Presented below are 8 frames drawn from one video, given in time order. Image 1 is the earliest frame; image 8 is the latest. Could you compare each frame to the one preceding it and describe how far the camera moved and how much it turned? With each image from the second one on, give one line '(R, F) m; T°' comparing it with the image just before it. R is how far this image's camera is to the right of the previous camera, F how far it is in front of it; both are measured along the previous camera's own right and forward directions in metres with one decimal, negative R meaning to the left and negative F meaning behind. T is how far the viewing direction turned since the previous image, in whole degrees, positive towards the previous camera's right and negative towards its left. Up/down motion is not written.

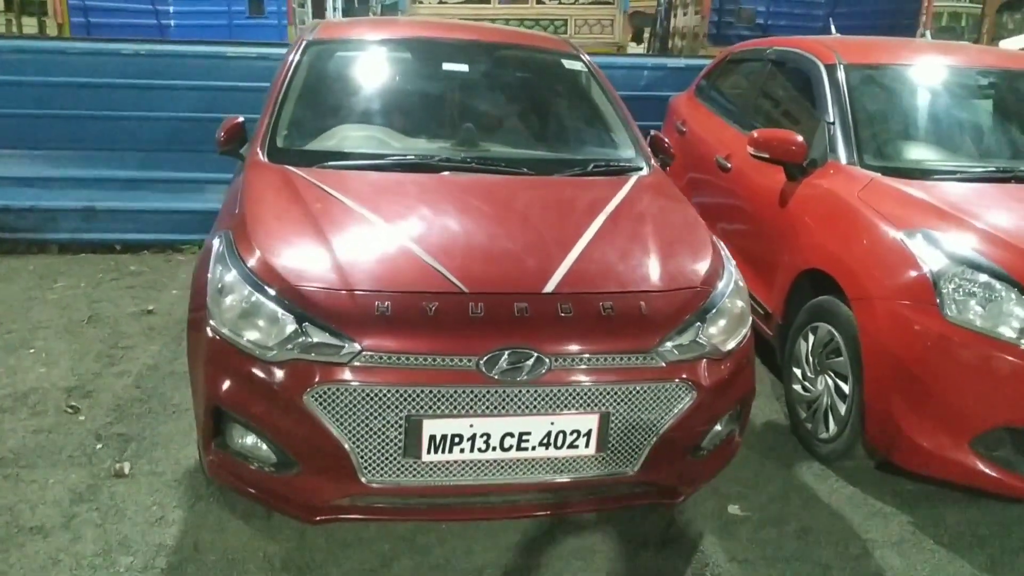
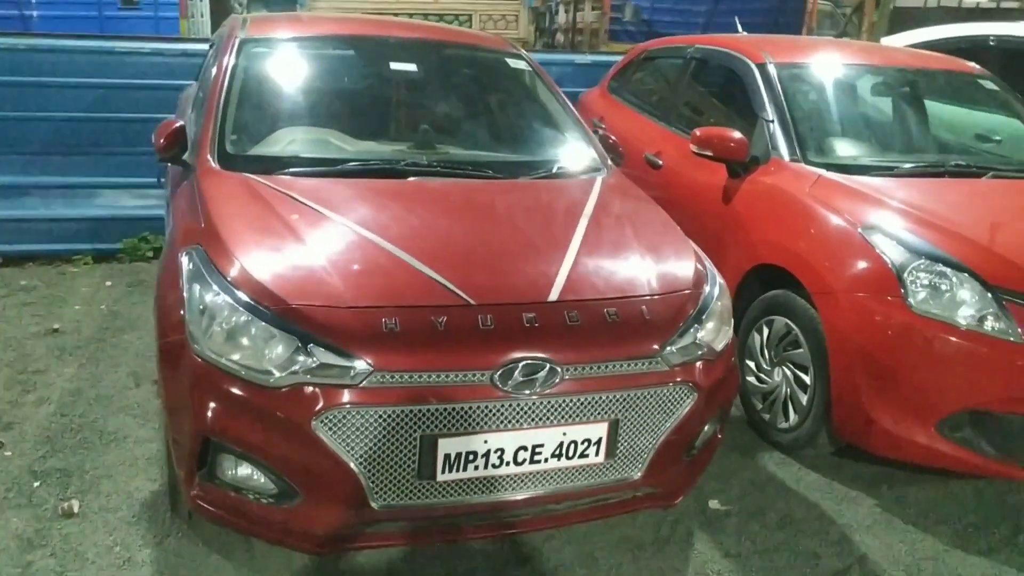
(-0.4, +0.1) m; +9°
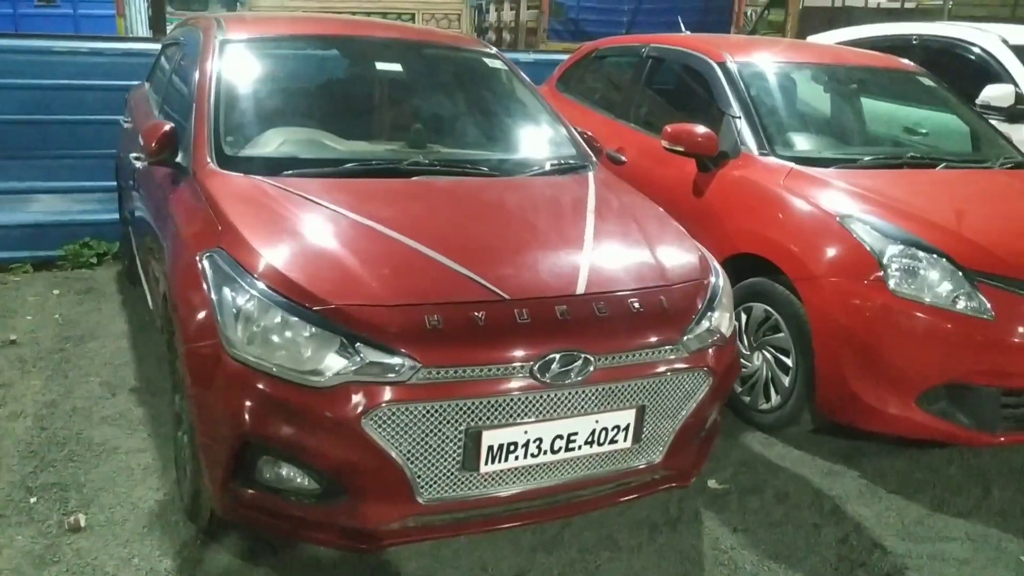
(-0.3, 0.0) m; +6°
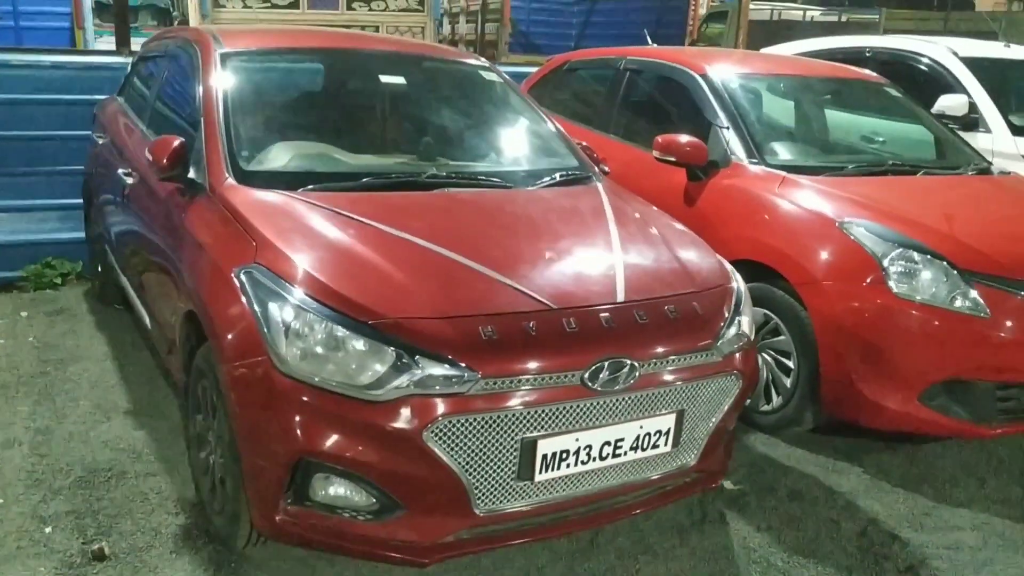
(-0.3, 0.0) m; +5°
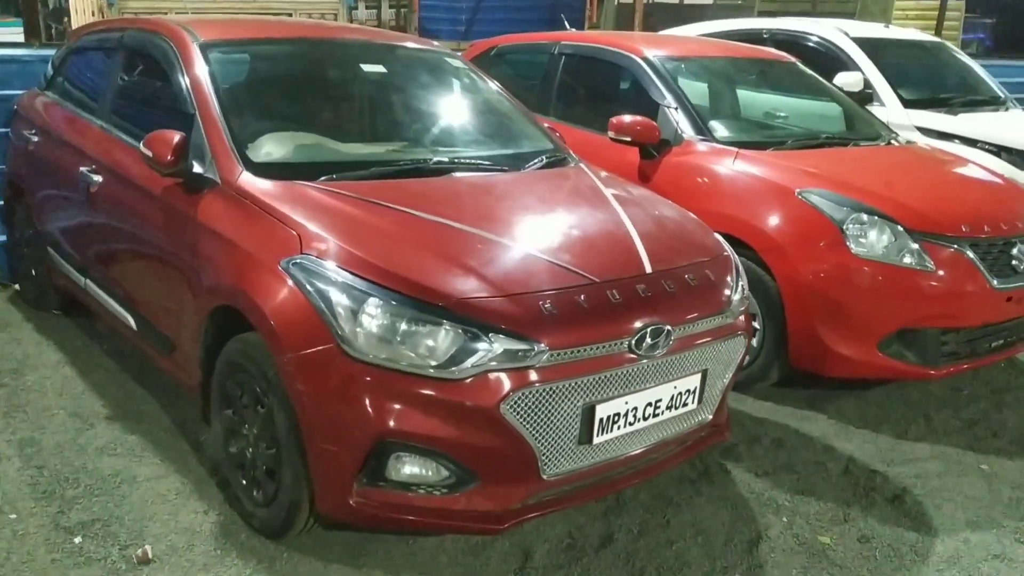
(-0.5, -0.1) m; +9°
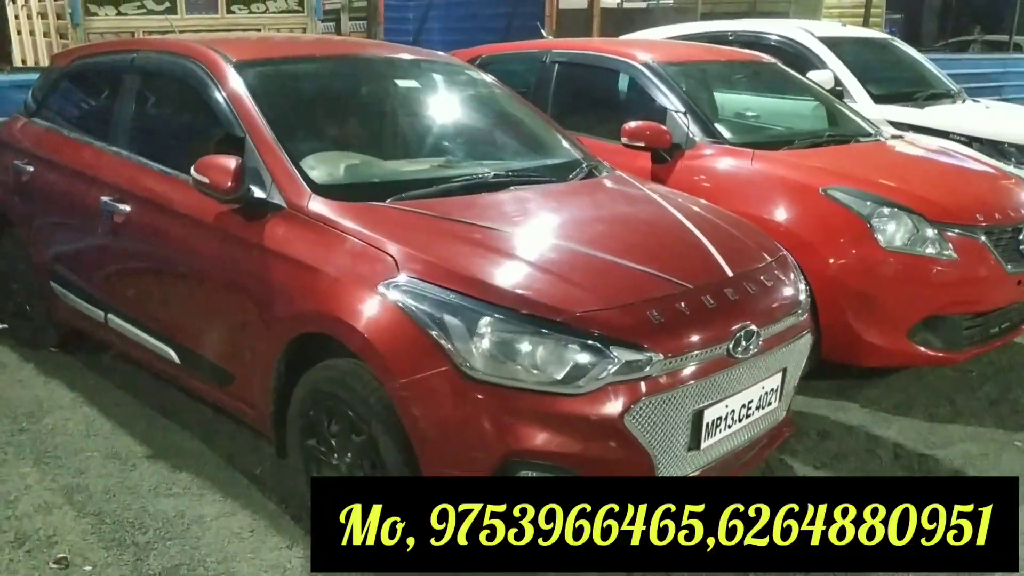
(-0.5, 0.0) m; +6°
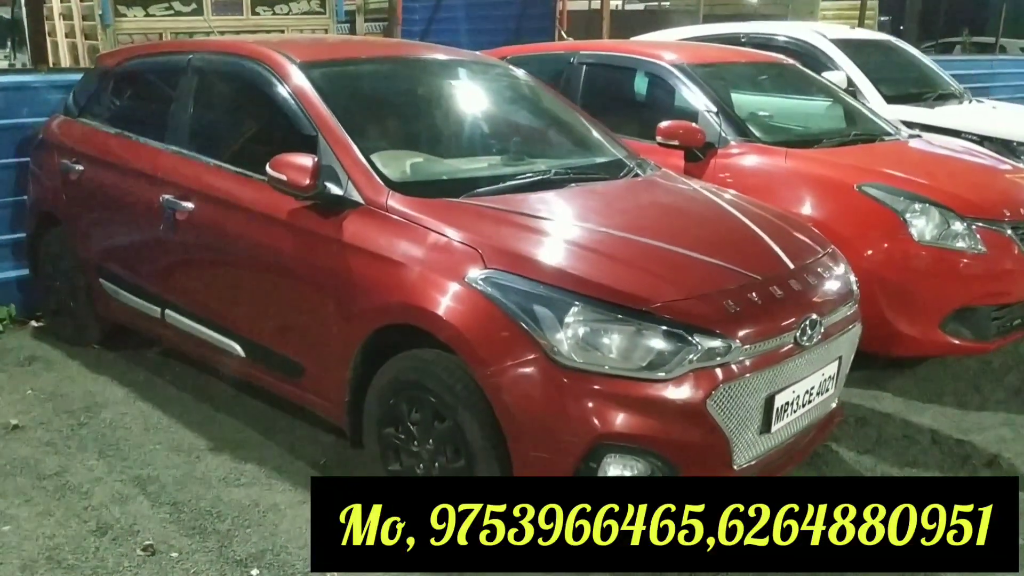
(-0.3, -0.1) m; +1°
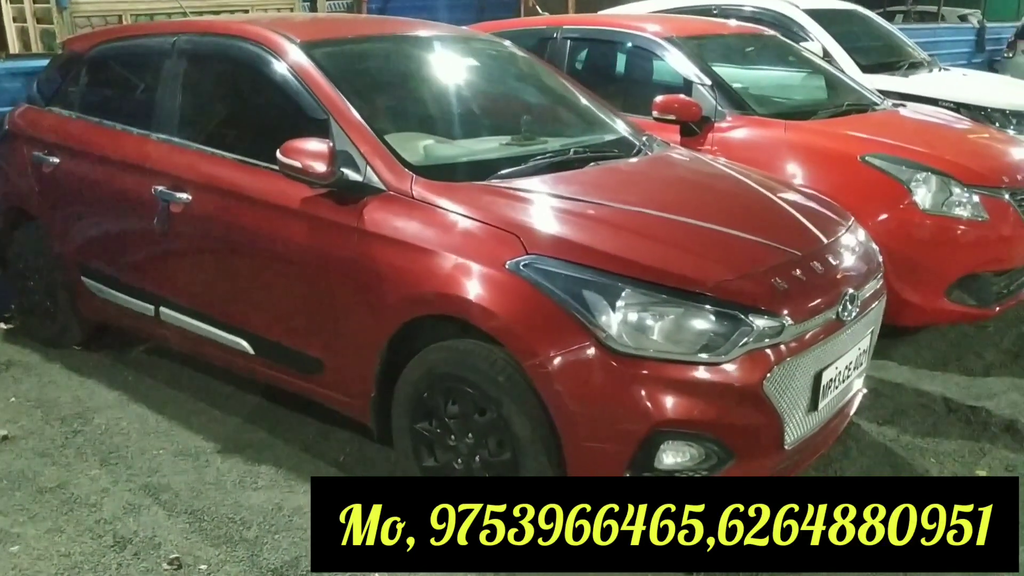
(-0.3, +0.1) m; +4°
